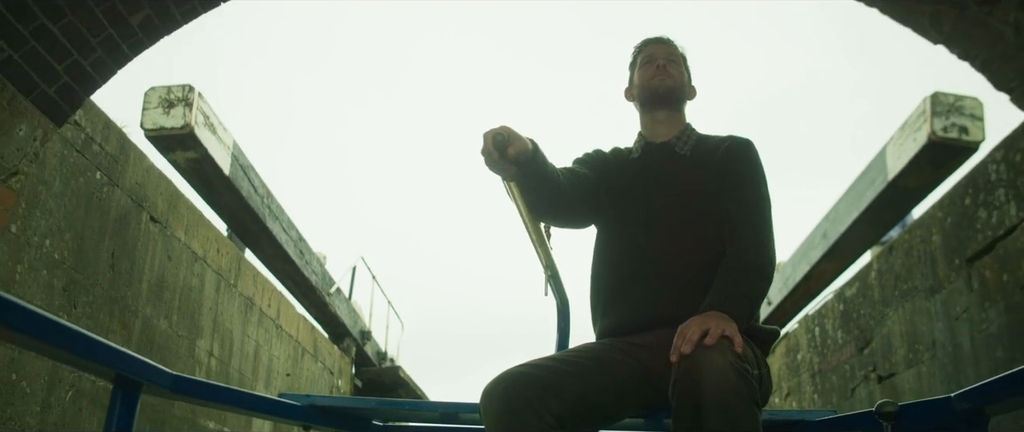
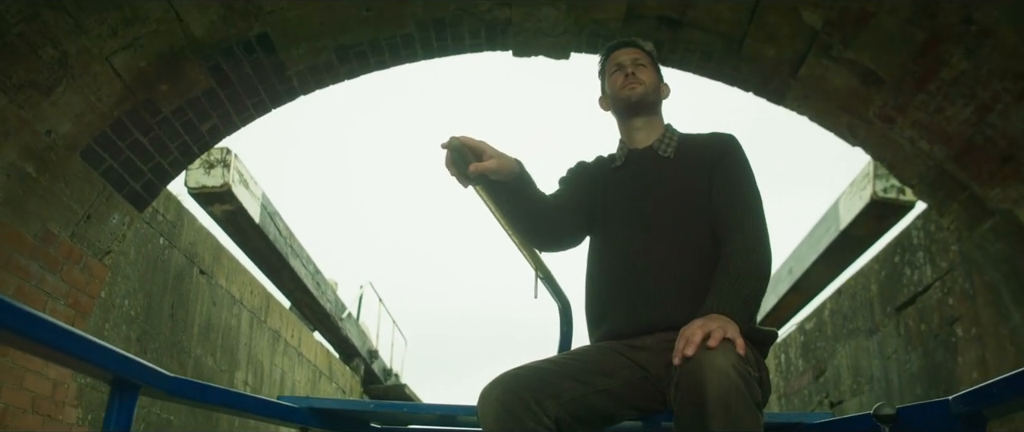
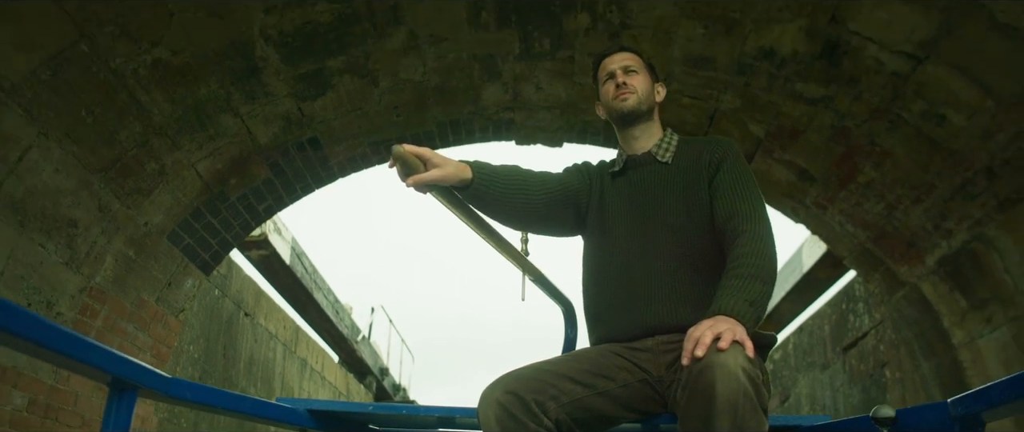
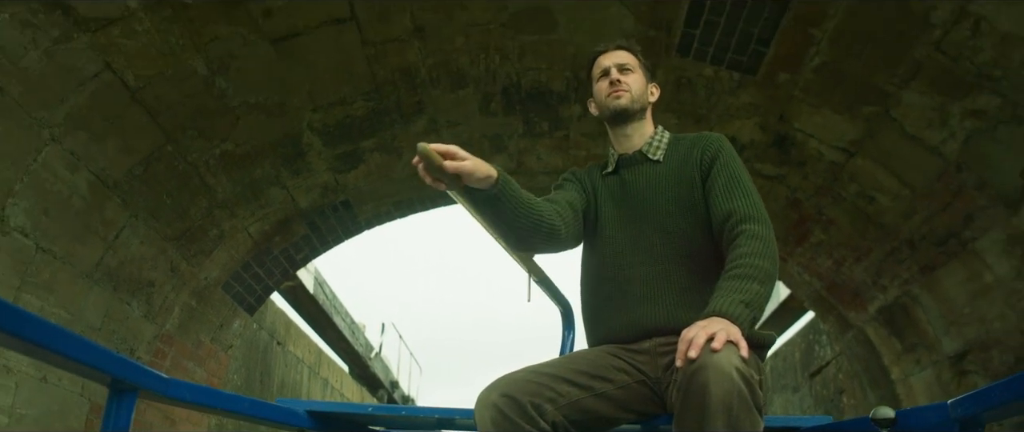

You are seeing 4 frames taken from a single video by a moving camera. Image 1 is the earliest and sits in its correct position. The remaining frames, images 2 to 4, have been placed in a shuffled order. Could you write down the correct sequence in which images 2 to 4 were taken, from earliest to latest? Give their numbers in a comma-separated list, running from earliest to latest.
2, 3, 4
